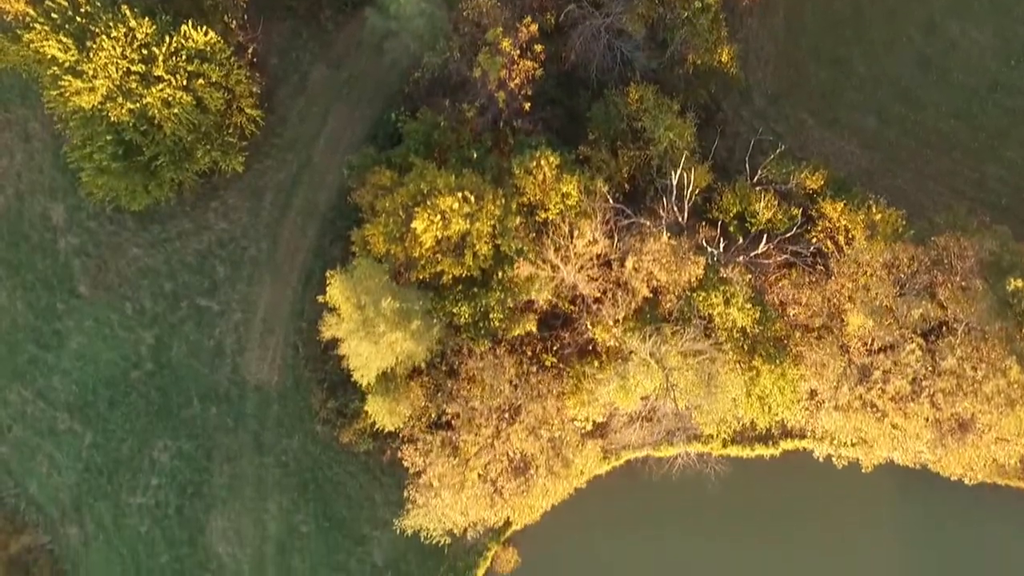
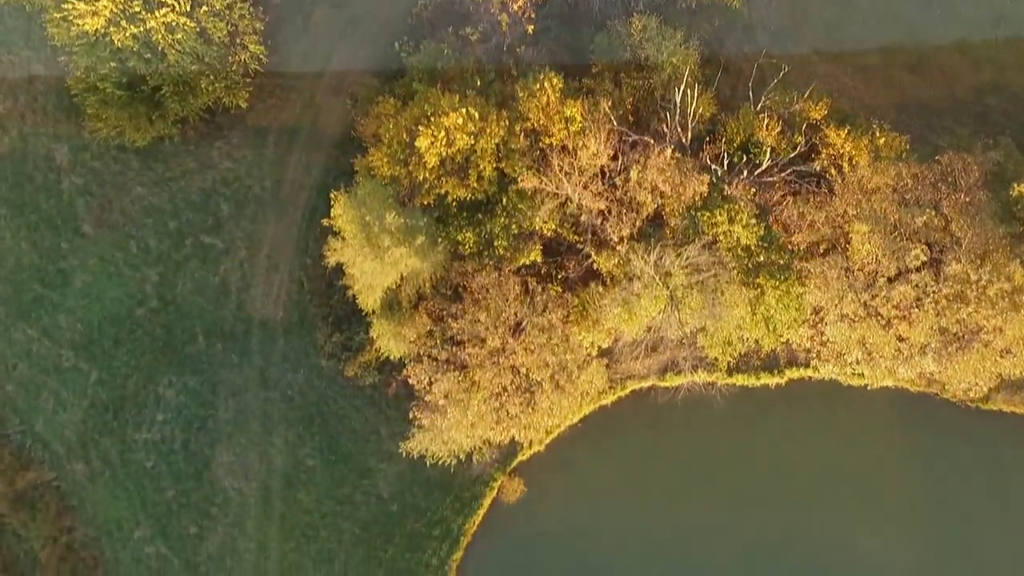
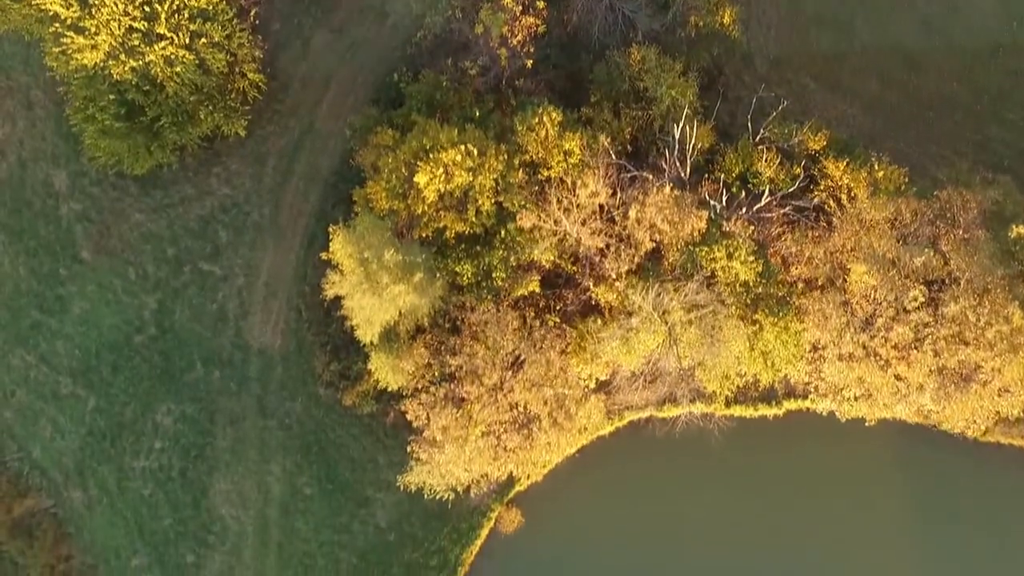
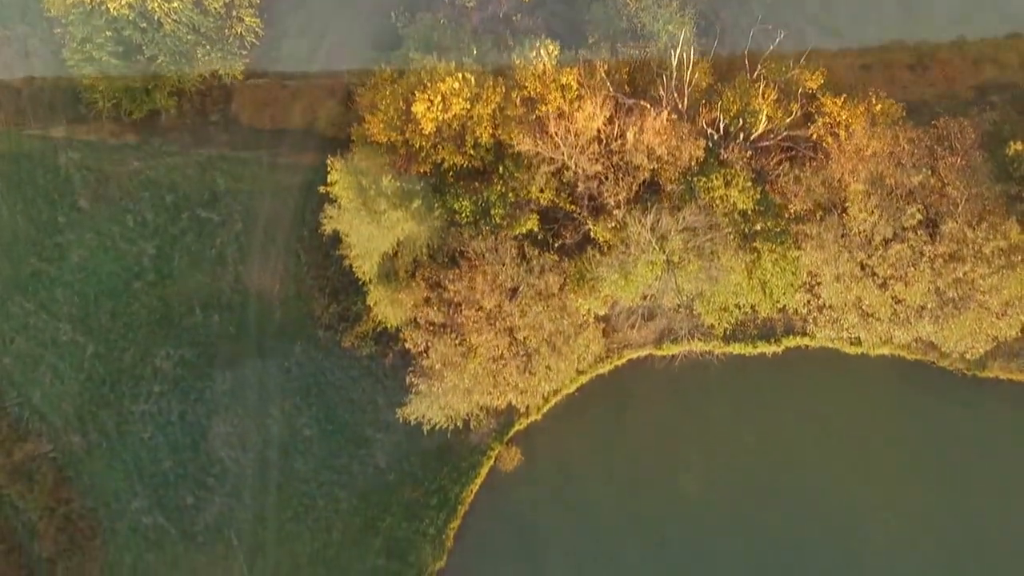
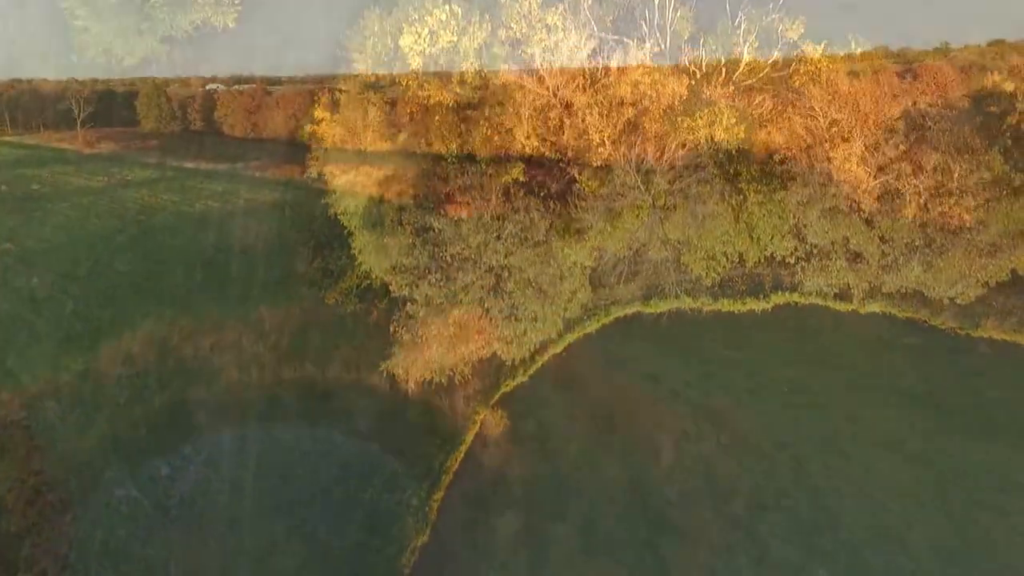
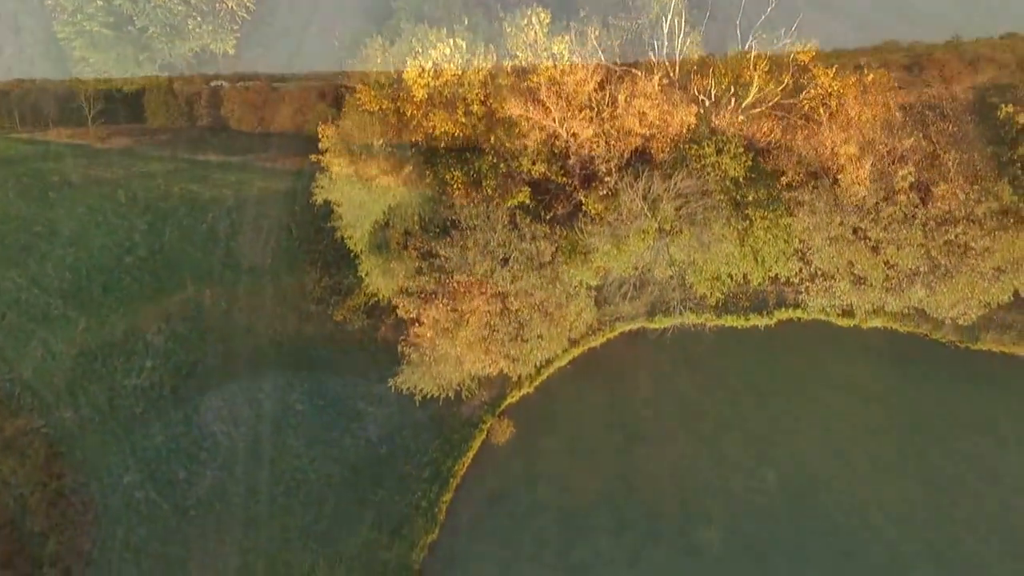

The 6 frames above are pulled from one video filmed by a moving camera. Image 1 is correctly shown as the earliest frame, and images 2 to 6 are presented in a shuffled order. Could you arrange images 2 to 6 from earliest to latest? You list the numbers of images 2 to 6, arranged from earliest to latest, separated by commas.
3, 2, 4, 6, 5
